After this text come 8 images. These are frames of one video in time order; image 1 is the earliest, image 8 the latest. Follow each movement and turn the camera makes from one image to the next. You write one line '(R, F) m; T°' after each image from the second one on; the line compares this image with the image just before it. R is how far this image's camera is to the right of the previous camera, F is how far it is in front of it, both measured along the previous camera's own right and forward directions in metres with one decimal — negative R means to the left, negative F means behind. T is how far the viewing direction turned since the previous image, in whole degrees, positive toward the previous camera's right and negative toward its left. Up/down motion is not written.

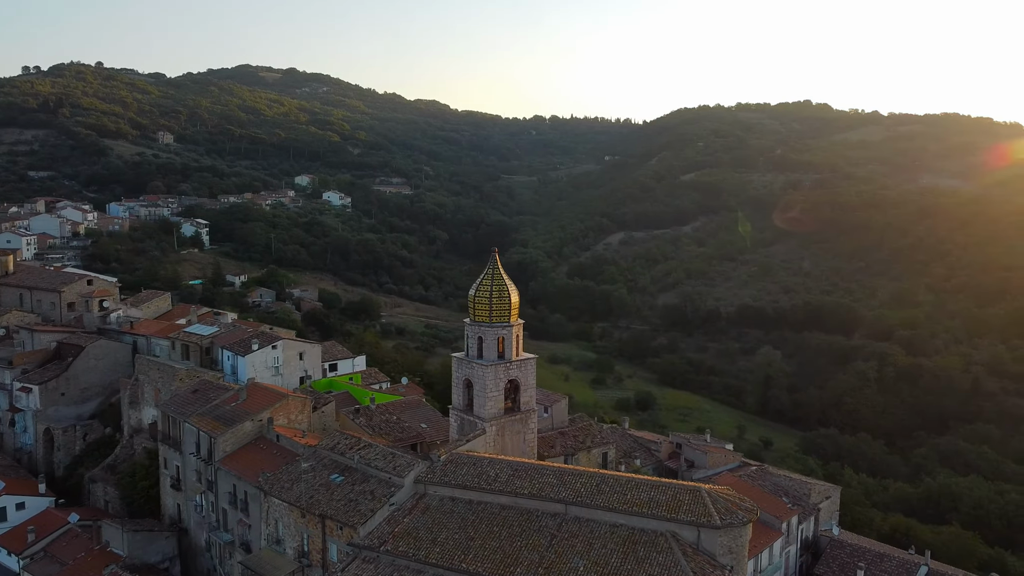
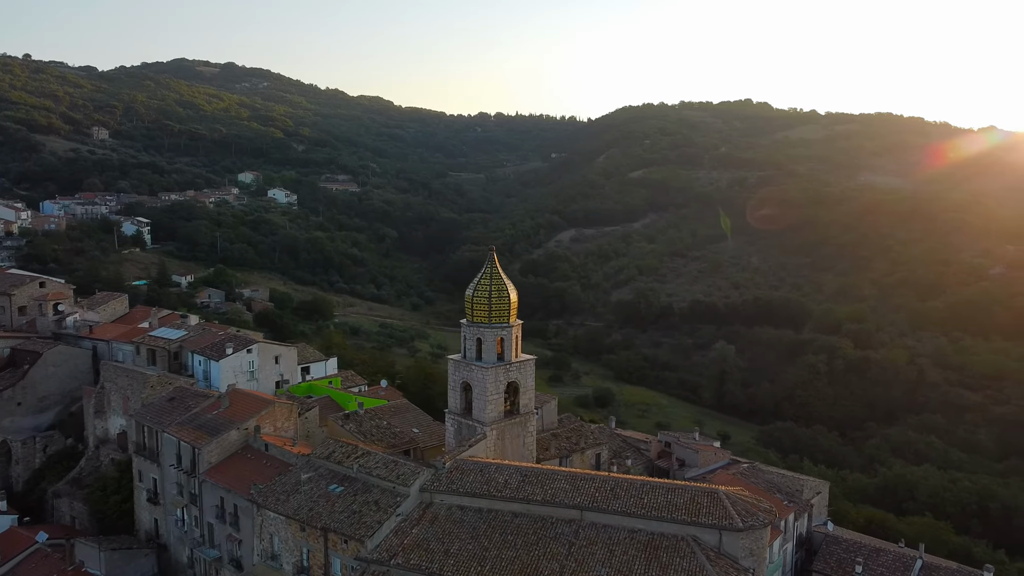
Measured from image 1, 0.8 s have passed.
(-1.0, +0.5) m; +4°
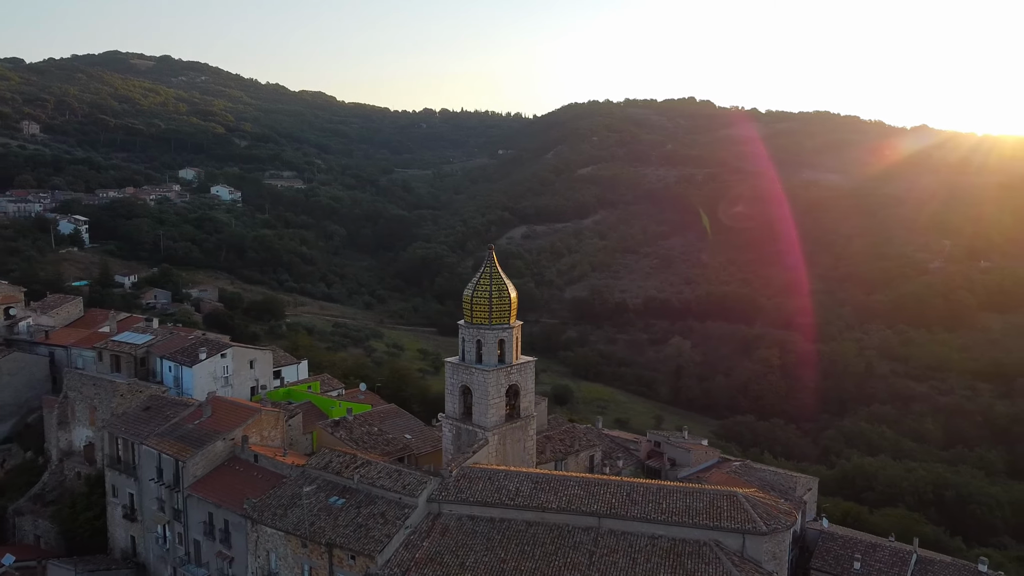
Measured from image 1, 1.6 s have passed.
(-0.9, +0.5) m; +4°
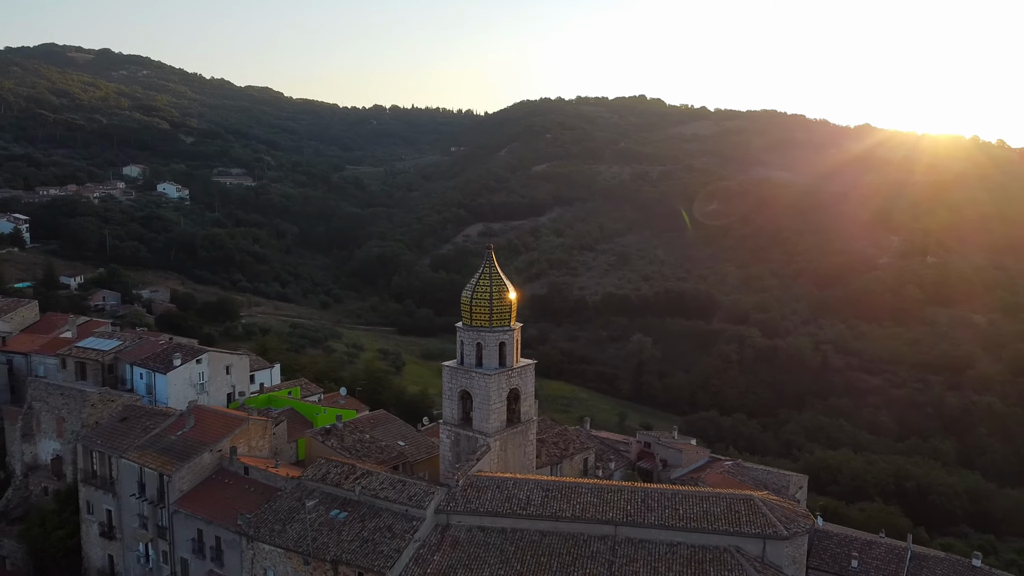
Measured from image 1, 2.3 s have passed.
(-0.8, +0.4) m; +4°
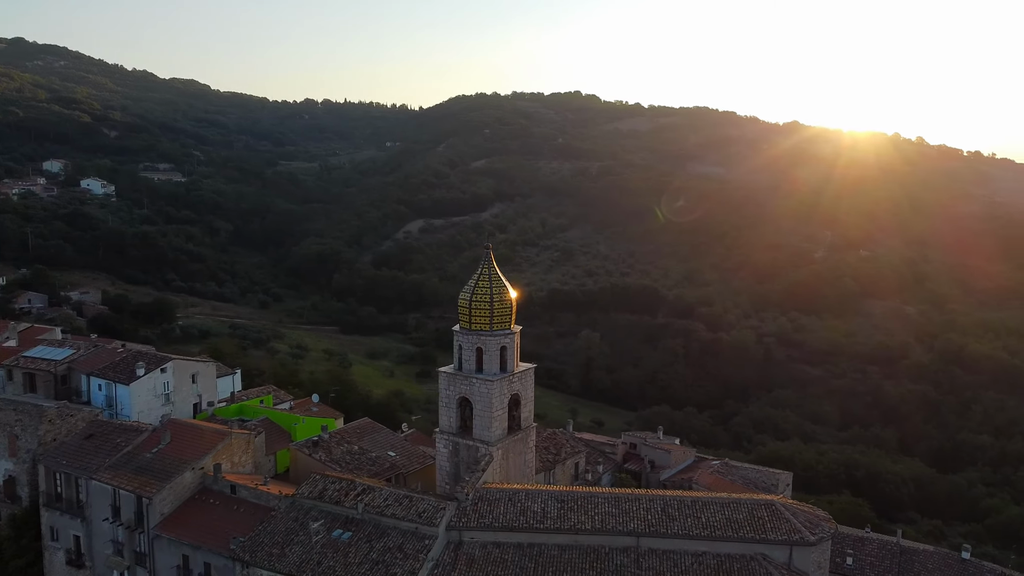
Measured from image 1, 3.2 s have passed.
(-1.0, +0.6) m; +5°
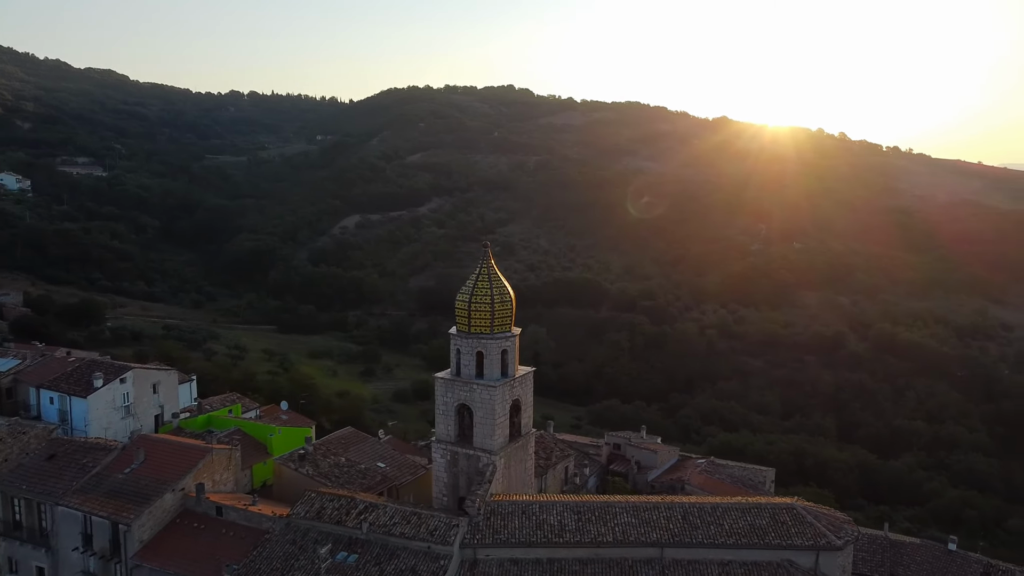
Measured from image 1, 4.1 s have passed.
(-1.0, +0.6) m; +5°
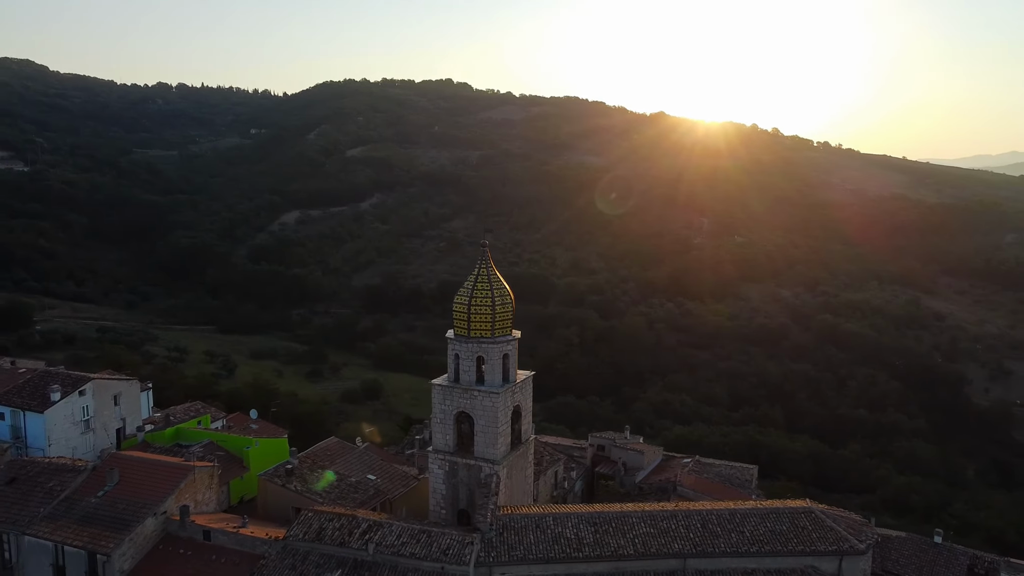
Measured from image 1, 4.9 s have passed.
(-0.9, +0.6) m; +4°
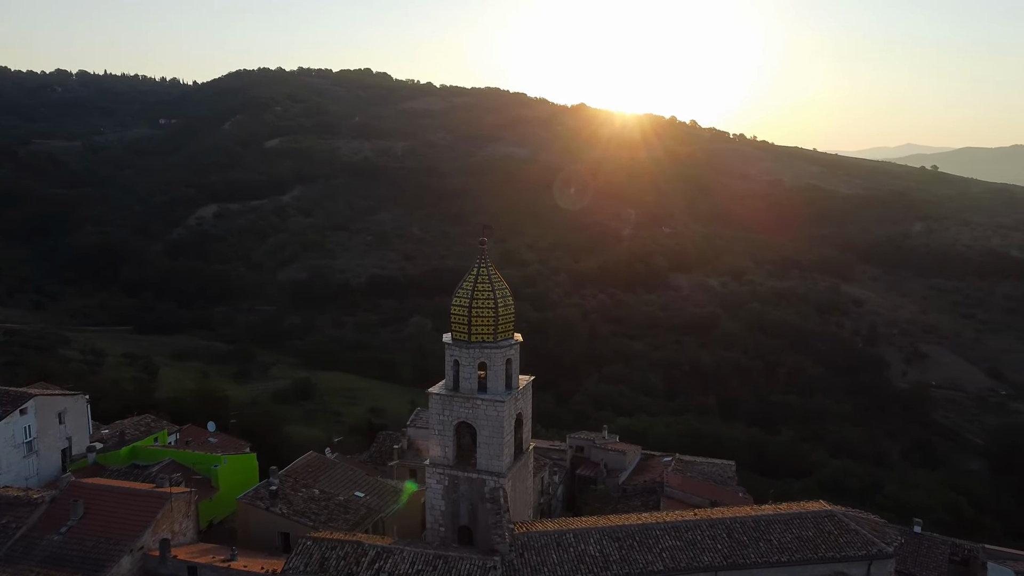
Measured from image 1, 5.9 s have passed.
(-1.1, +0.8) m; +6°
